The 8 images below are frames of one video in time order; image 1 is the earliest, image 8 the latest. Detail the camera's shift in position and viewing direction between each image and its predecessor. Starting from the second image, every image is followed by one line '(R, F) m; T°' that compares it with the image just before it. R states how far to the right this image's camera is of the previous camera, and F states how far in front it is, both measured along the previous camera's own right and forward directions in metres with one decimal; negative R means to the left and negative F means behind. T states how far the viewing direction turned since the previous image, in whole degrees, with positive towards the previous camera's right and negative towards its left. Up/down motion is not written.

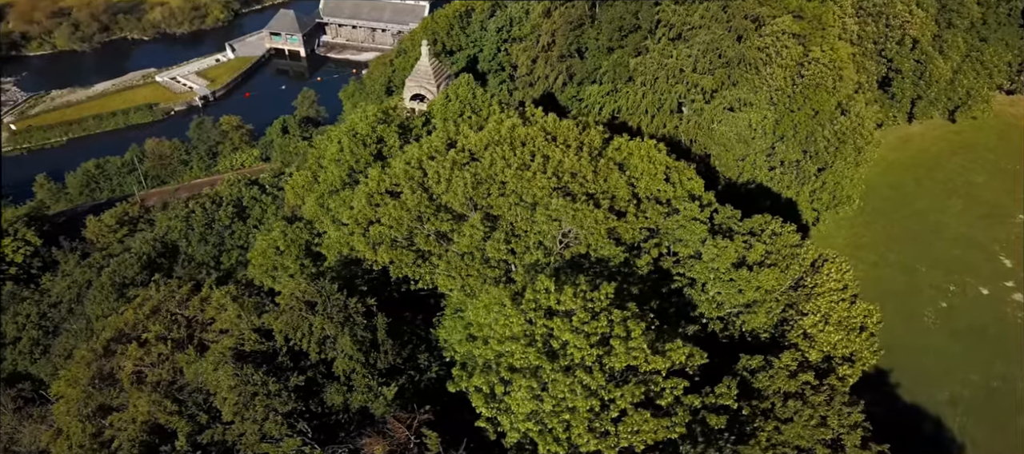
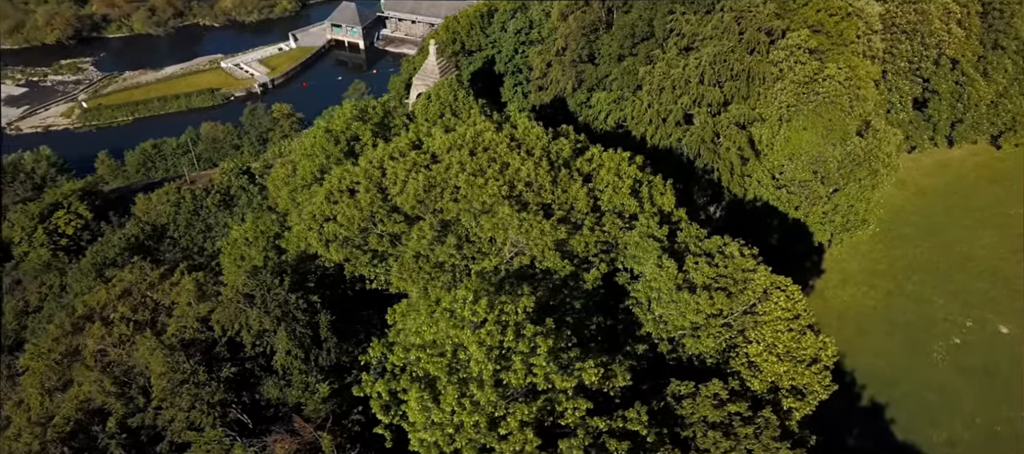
(+2.5, +0.3) m; -4°
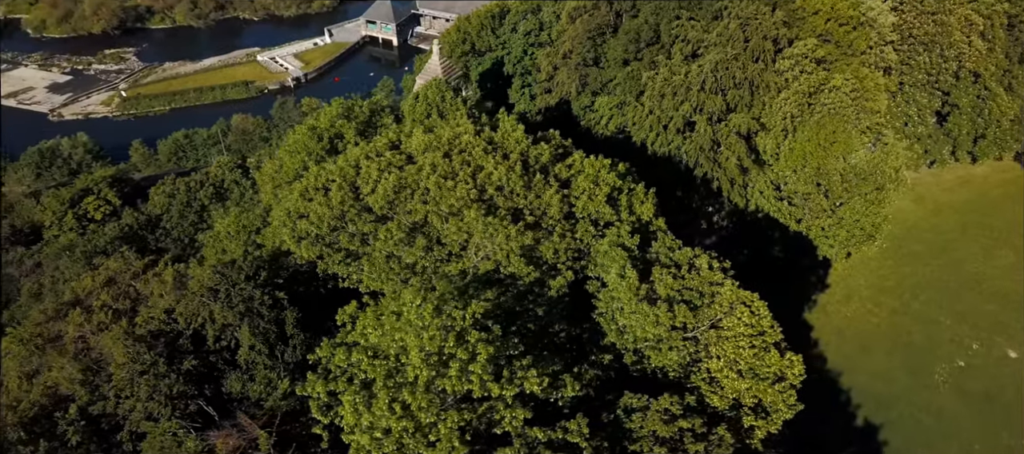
(+1.5, +0.1) m; -2°
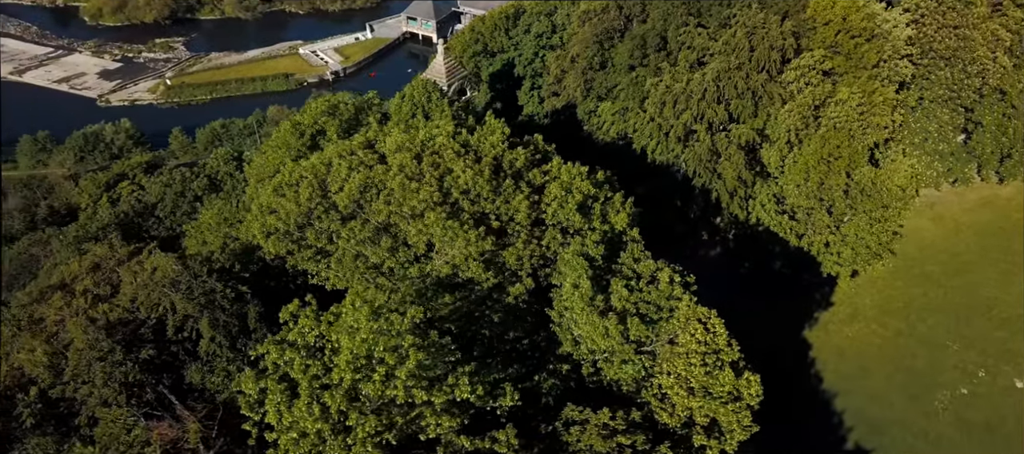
(+1.8, +0.2) m; -3°
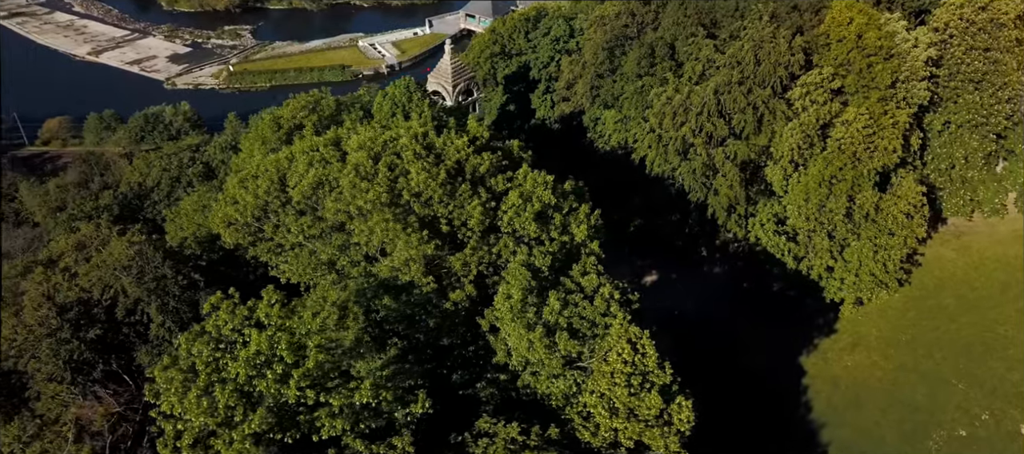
(+2.5, +0.2) m; -4°
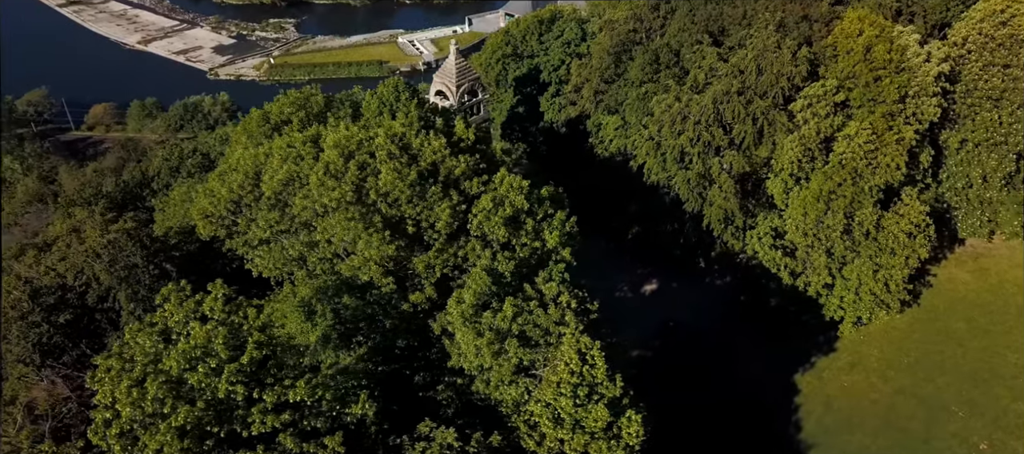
(+1.7, +0.1) m; -3°
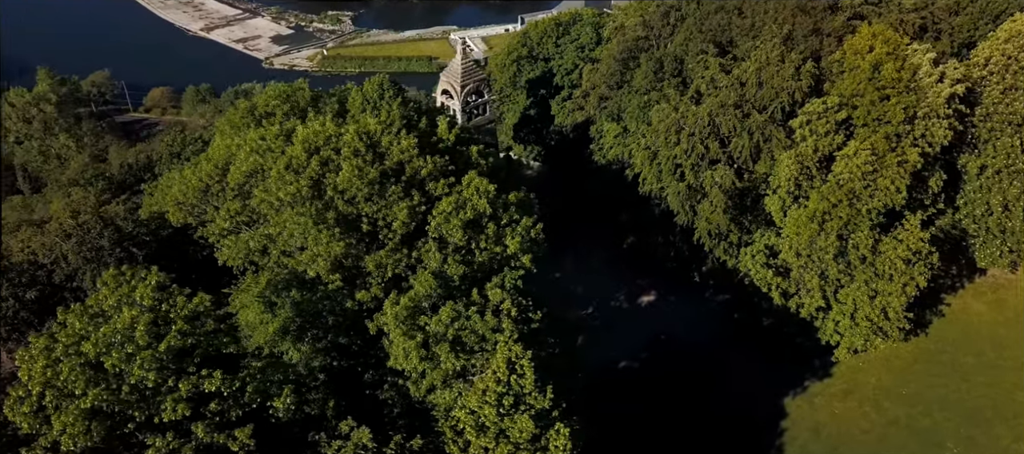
(+2.3, +0.2) m; -4°
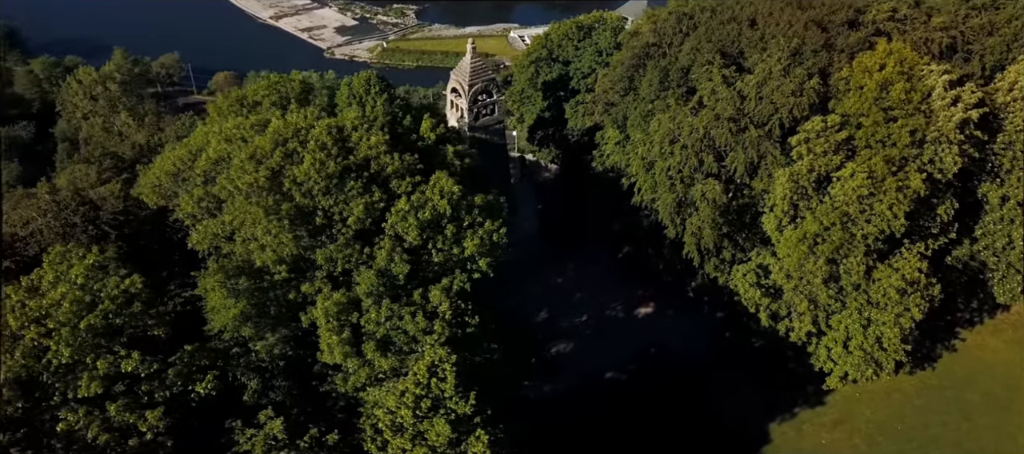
(+2.5, +0.2) m; -4°
